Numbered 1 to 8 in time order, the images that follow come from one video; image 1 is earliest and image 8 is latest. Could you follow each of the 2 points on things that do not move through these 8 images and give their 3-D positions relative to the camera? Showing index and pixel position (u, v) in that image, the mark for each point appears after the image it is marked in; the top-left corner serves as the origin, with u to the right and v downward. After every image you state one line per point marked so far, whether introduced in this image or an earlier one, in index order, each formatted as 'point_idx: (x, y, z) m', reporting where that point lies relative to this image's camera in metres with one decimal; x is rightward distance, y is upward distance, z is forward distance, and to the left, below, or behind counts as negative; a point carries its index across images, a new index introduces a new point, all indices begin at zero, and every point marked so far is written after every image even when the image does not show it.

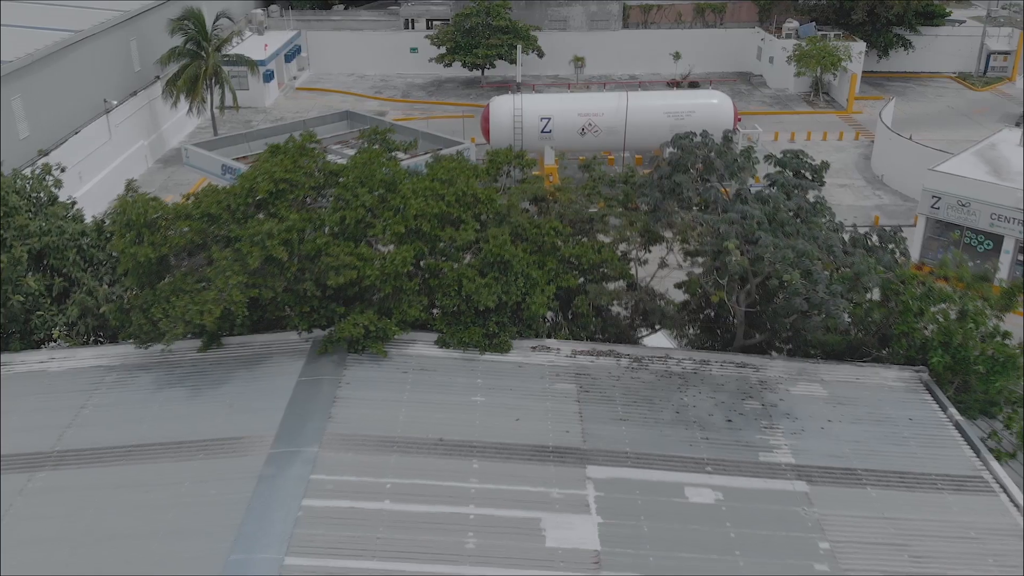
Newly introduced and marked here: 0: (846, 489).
0: (+3.8, -2.3, +8.8) m
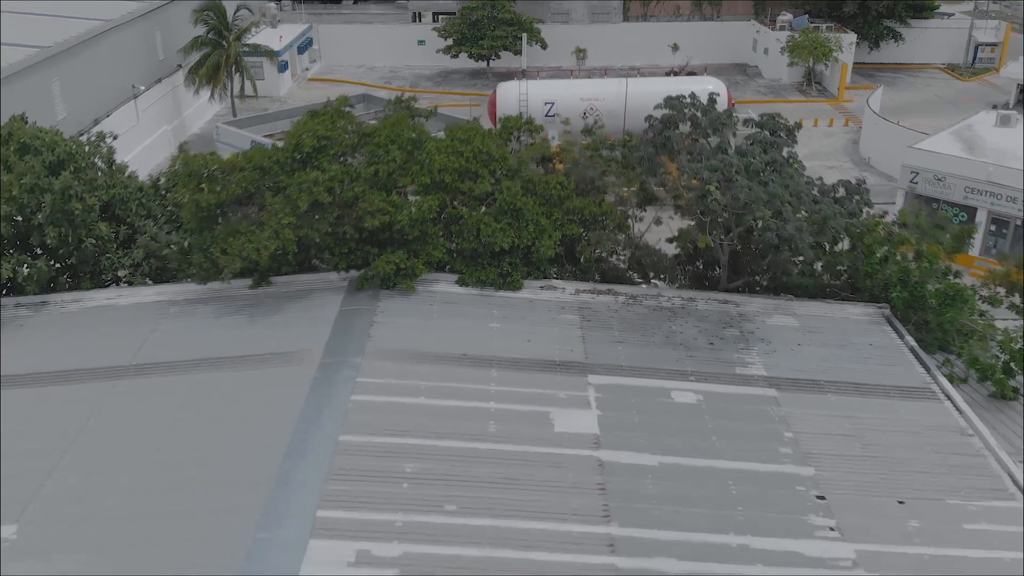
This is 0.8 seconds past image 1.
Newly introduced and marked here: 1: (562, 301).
0: (+4.0, -1.4, +10.2) m
1: (+0.8, -0.2, +11.8) m
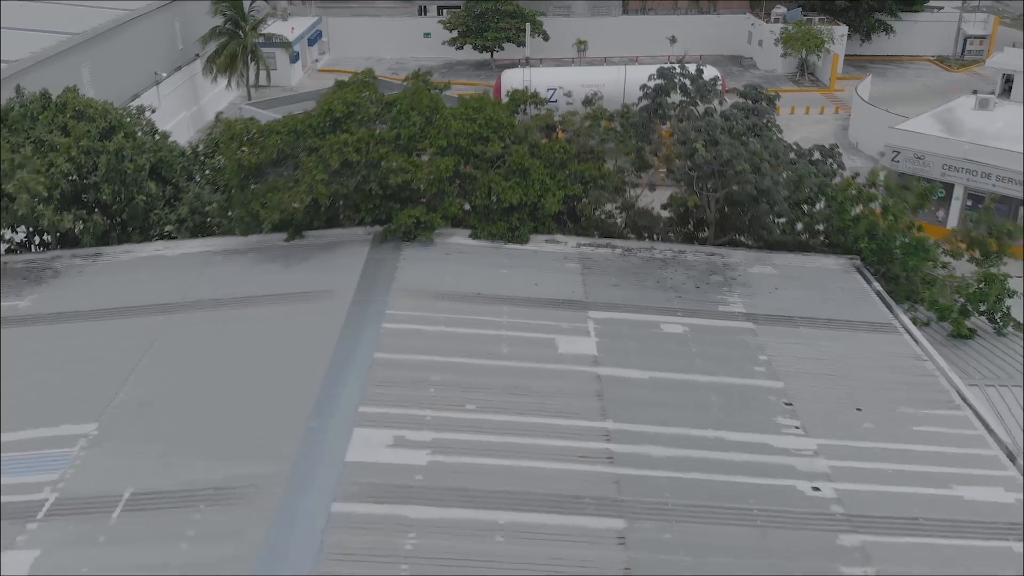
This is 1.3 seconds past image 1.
0: (+4.1, -0.6, +11.6) m
1: (+0.9, +0.6, +13.2) m
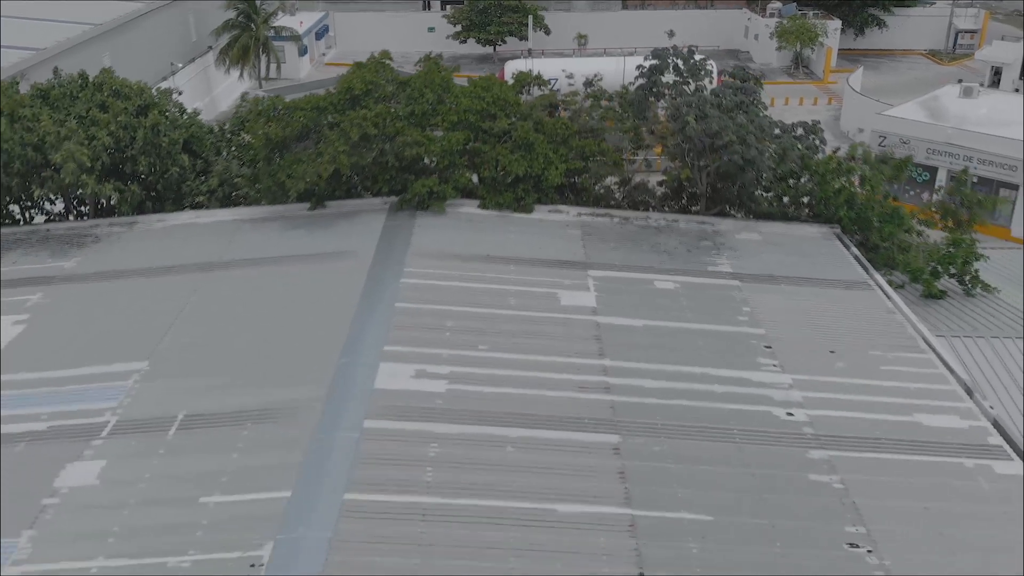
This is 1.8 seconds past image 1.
0: (+4.2, 0.0, +12.6) m
1: (+1.0, +1.2, +14.2) m
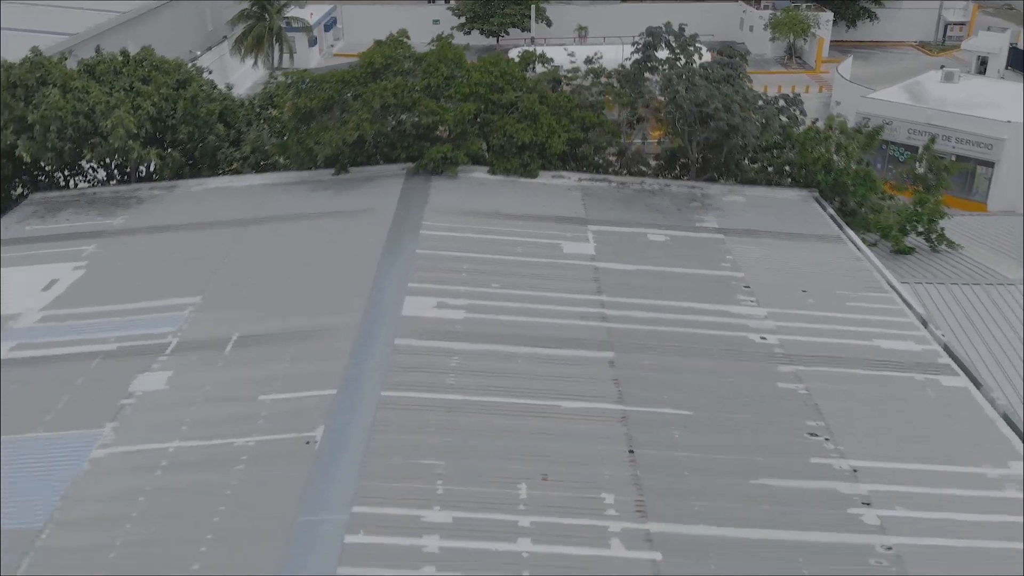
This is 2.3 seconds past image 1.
0: (+4.3, +0.9, +14.0) m
1: (+1.2, +2.1, +15.6) m
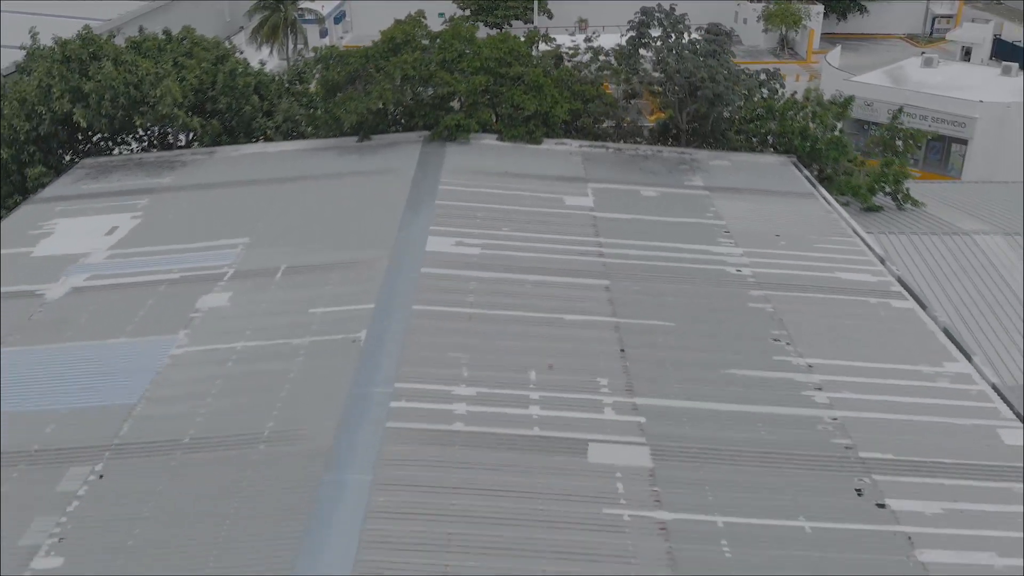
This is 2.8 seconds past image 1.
0: (+4.5, +1.9, +15.7) m
1: (+1.3, +3.1, +17.3) m
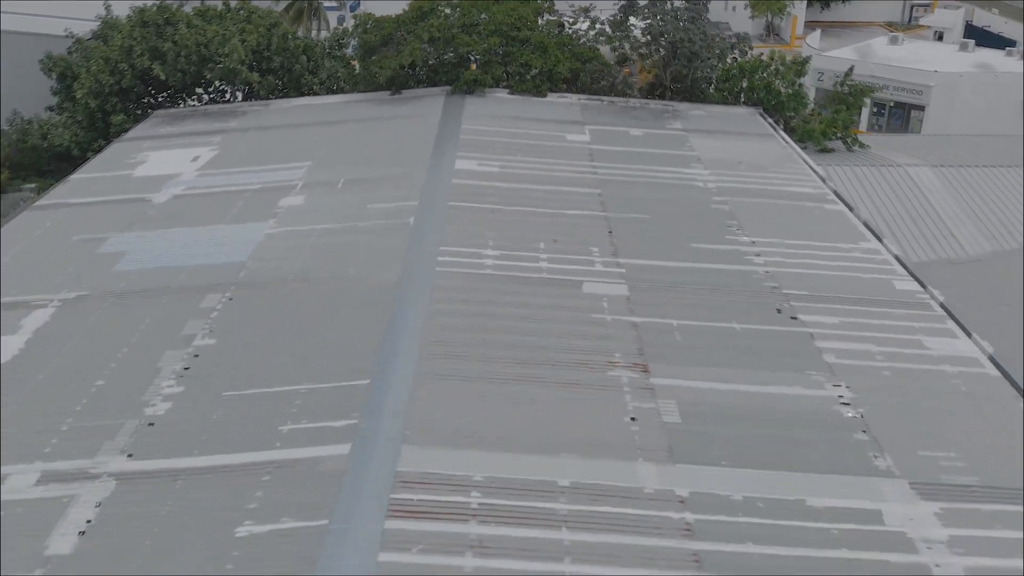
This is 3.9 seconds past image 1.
0: (+4.7, +3.7, +18.7) m
1: (+1.5, +4.9, +20.3) m
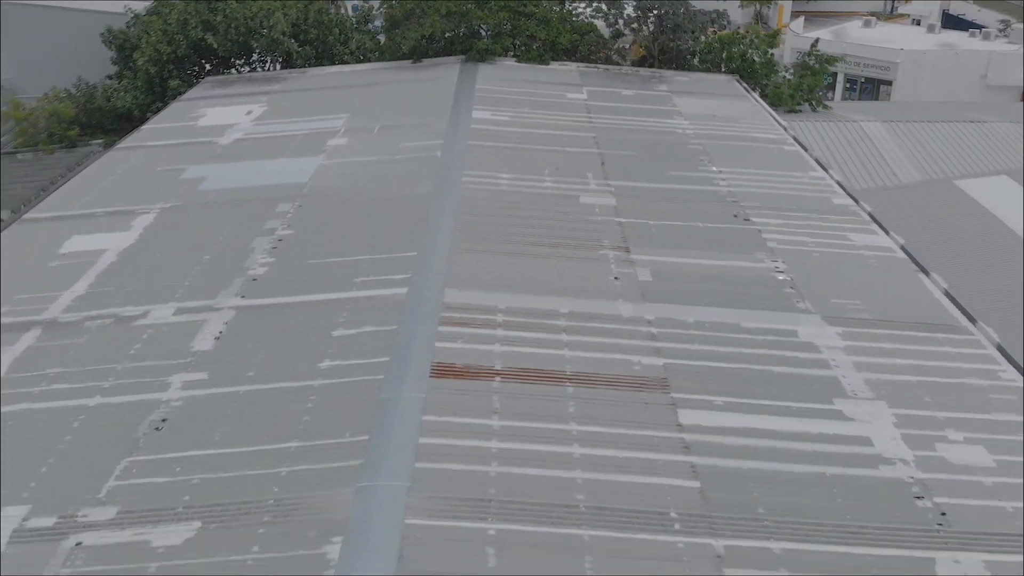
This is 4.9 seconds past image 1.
0: (+4.9, +5.3, +21.5) m
1: (+1.8, +6.5, +23.1) m
